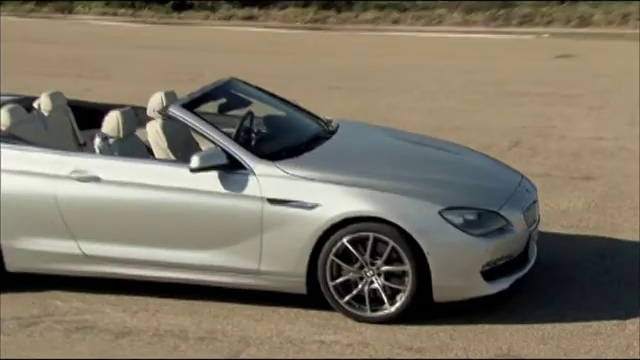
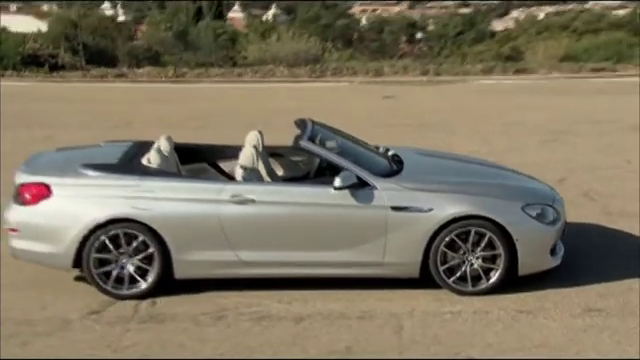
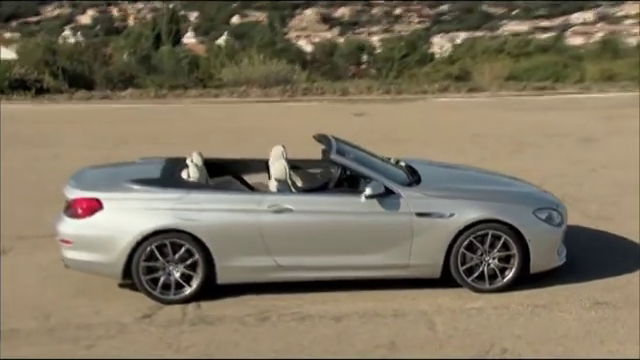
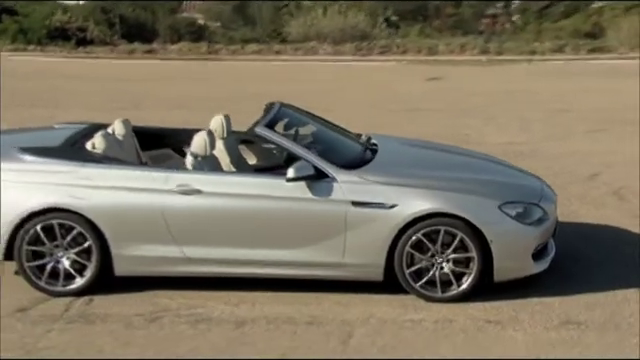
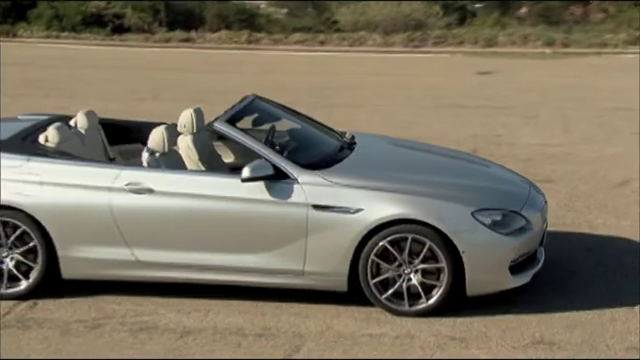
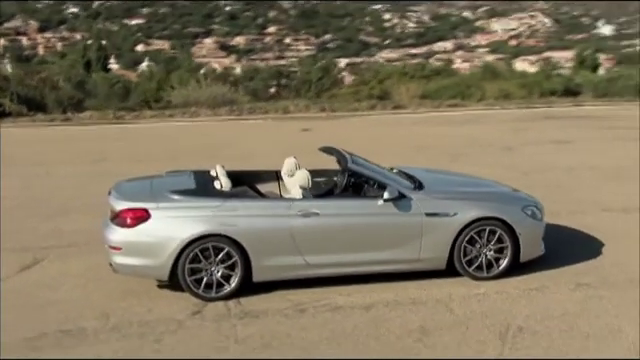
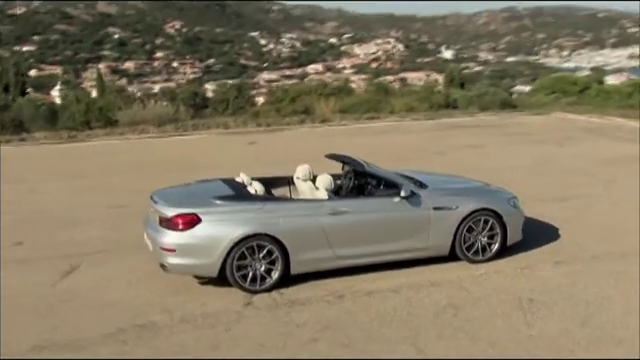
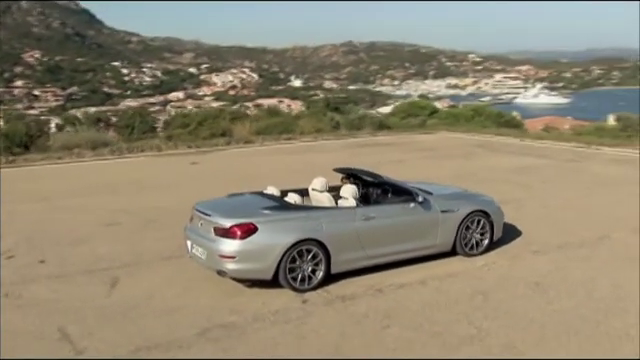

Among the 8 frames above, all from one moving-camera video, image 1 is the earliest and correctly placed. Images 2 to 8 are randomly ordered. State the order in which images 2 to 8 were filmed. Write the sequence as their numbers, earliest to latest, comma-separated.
5, 4, 2, 3, 6, 7, 8
